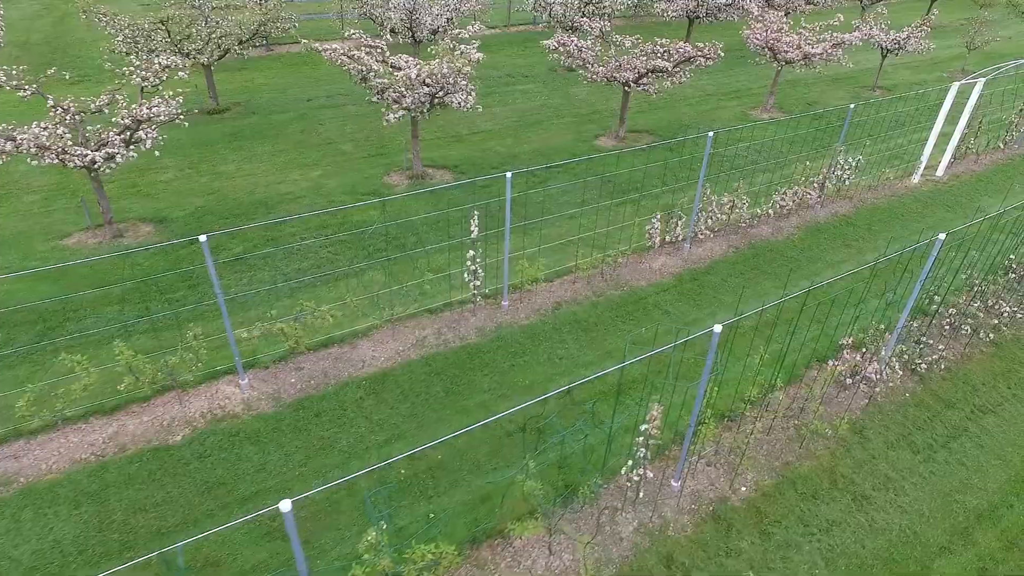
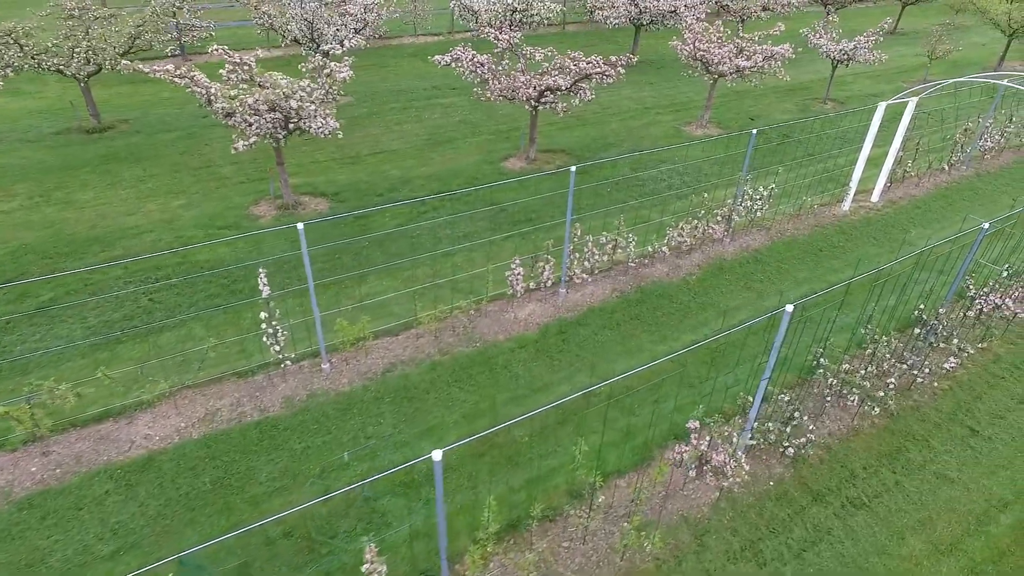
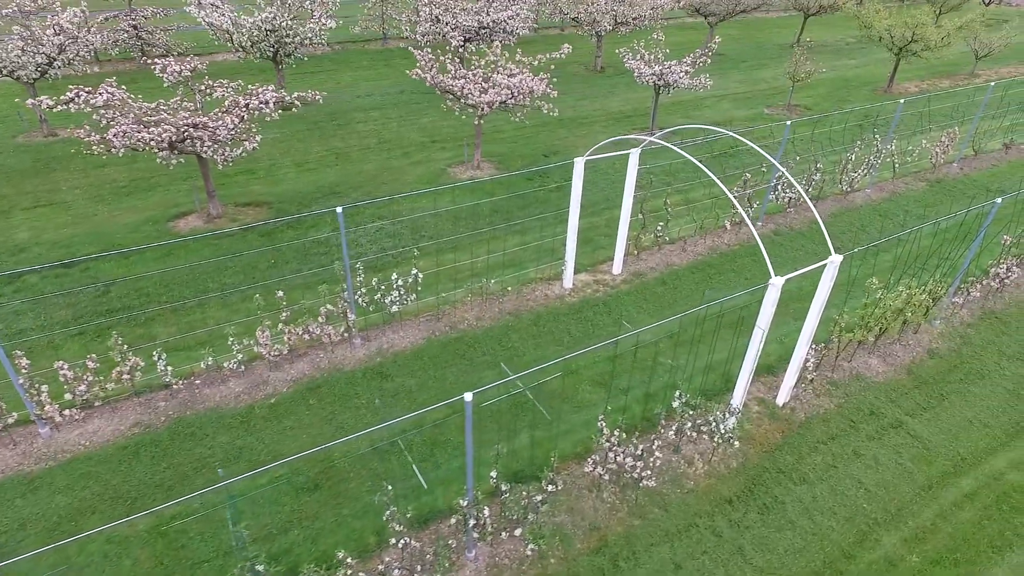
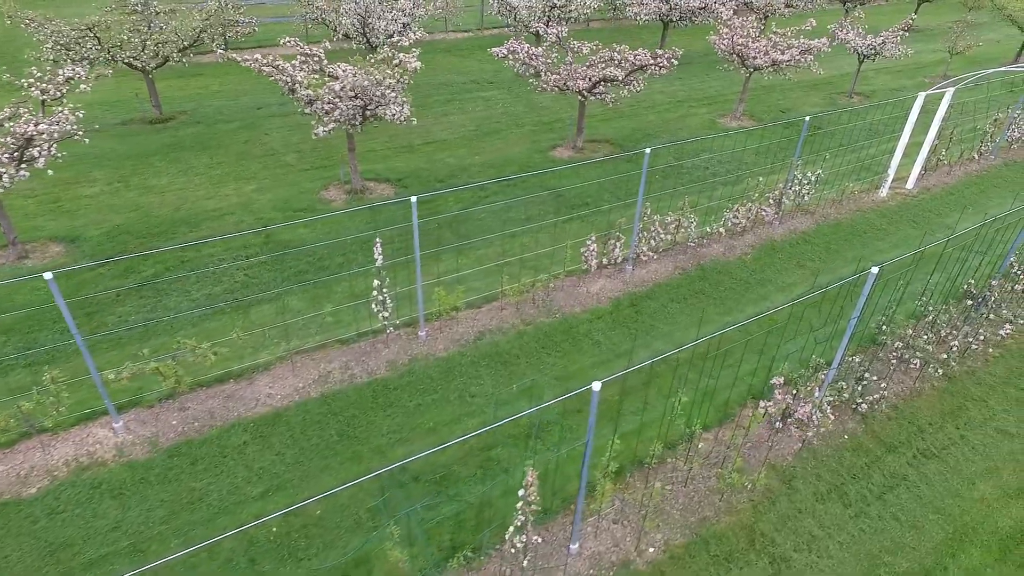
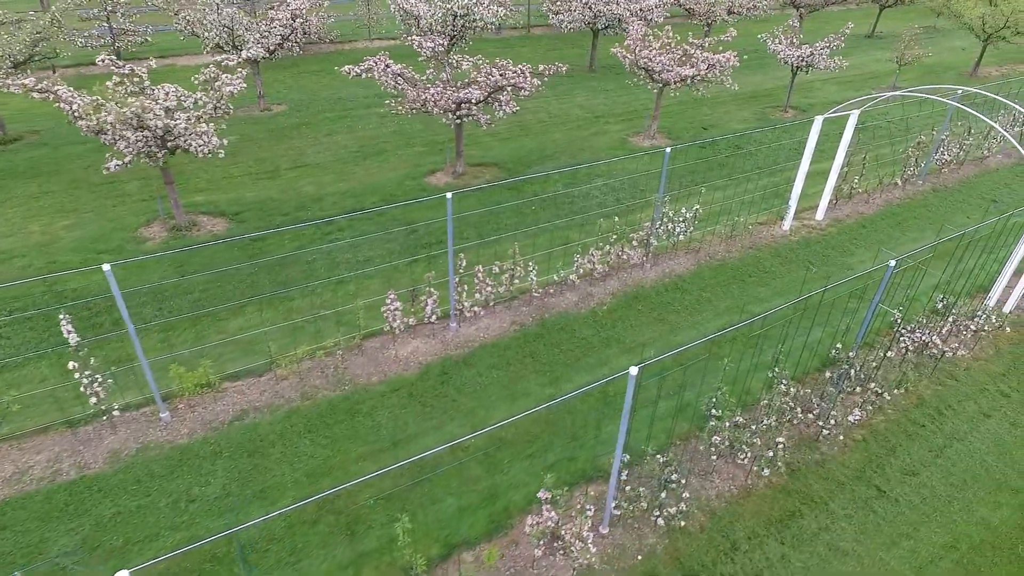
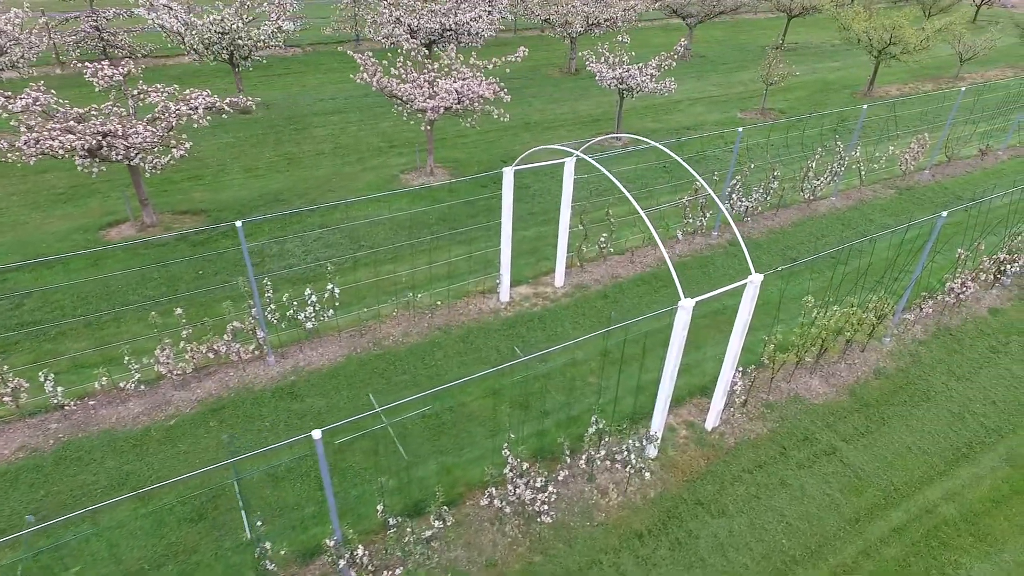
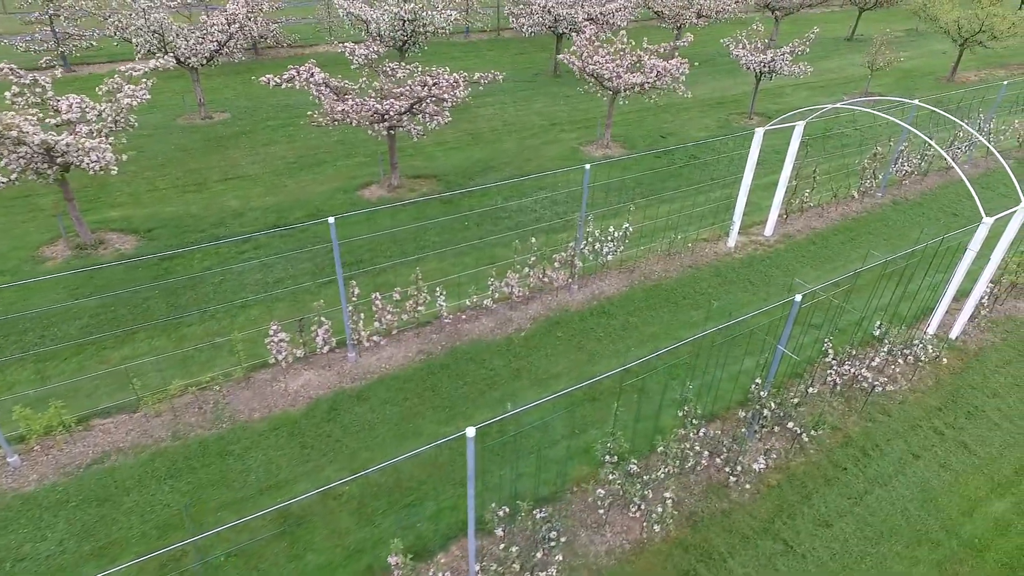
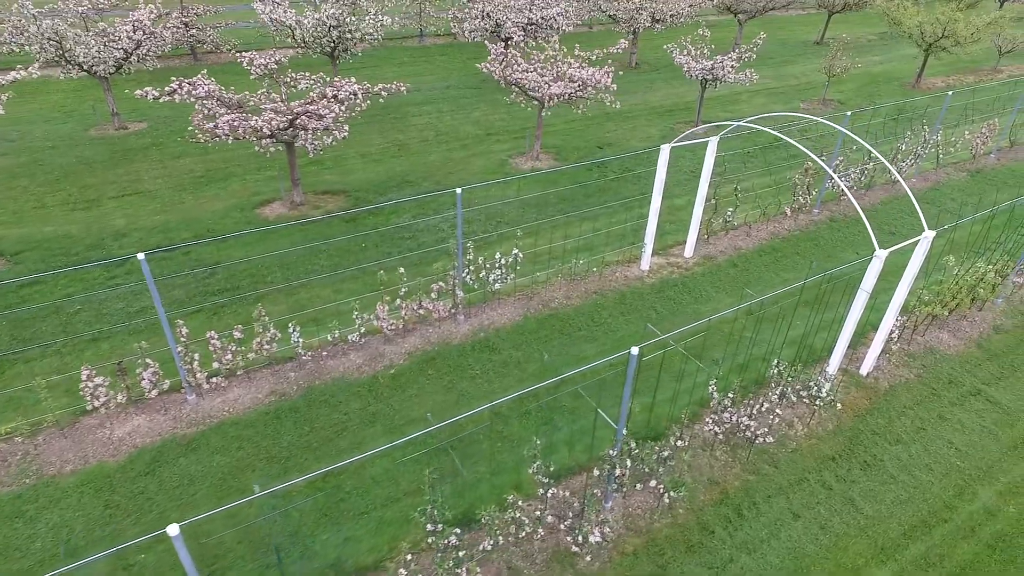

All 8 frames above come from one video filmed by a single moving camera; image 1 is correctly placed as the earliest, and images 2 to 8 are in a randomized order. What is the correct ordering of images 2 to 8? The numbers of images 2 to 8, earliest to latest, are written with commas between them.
4, 2, 5, 7, 8, 3, 6
